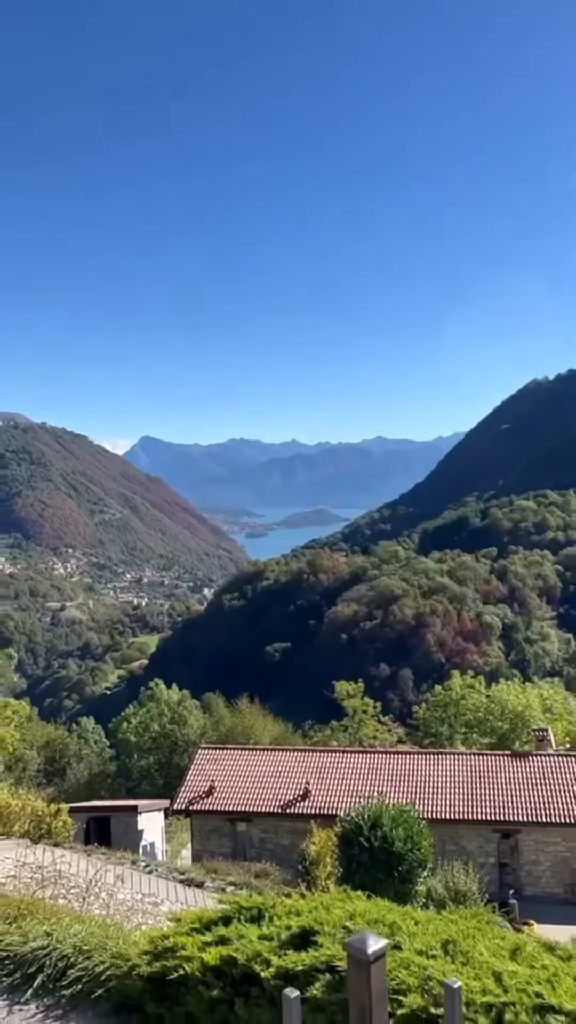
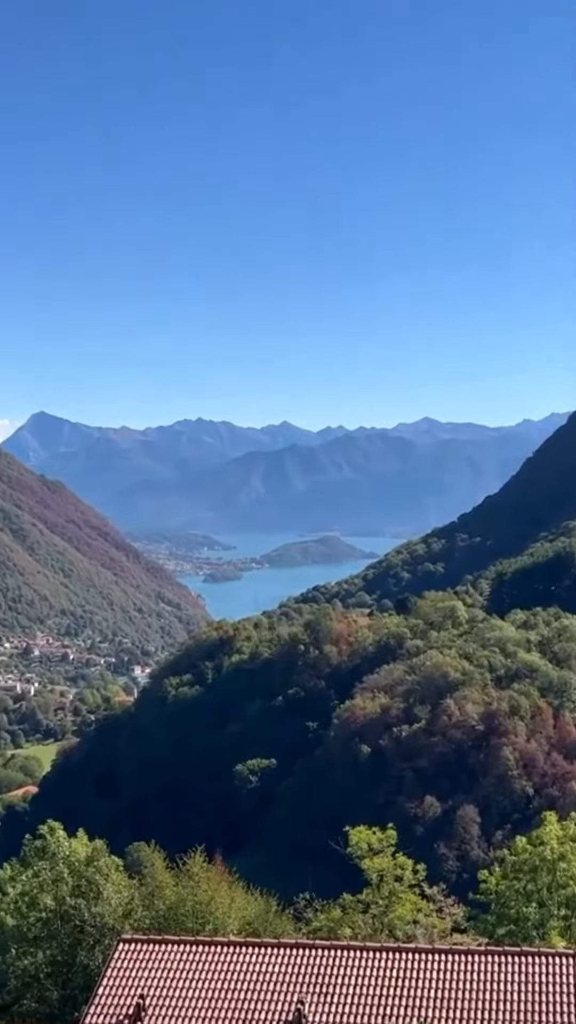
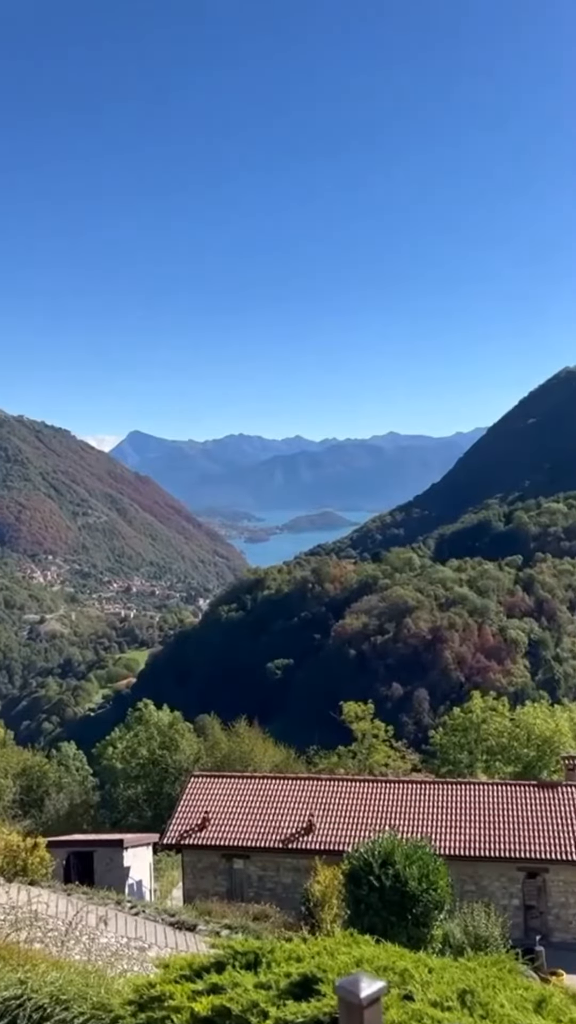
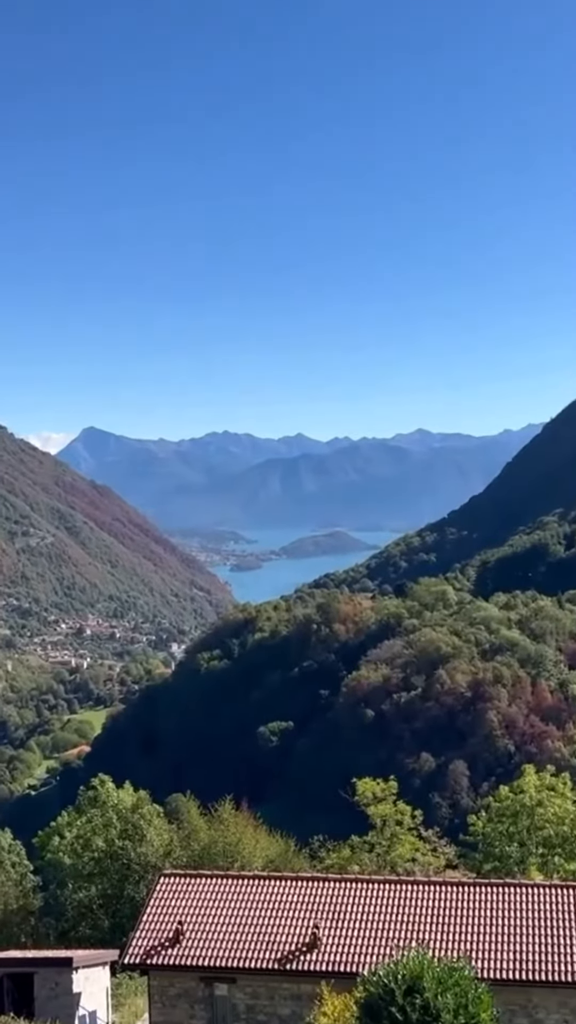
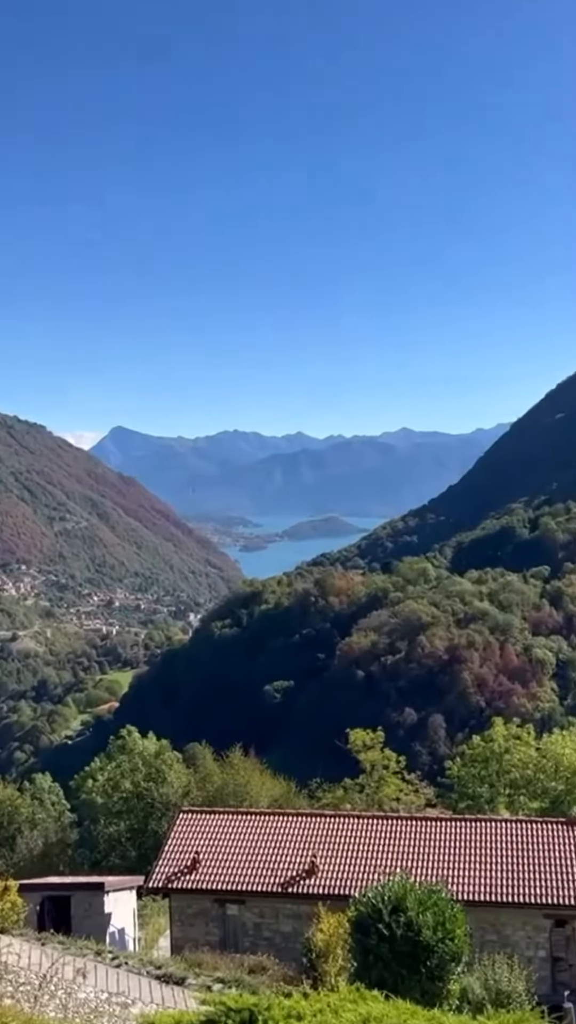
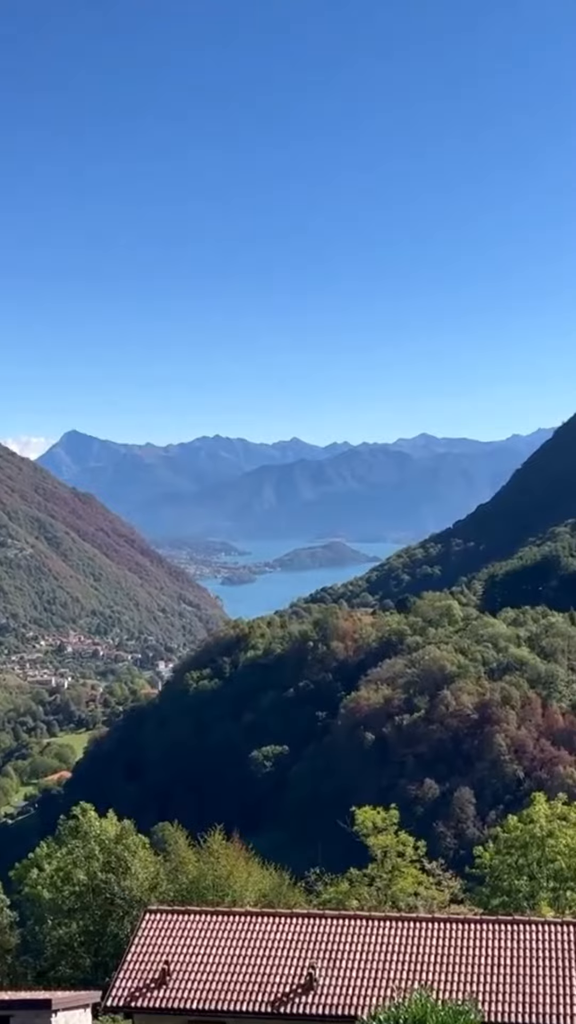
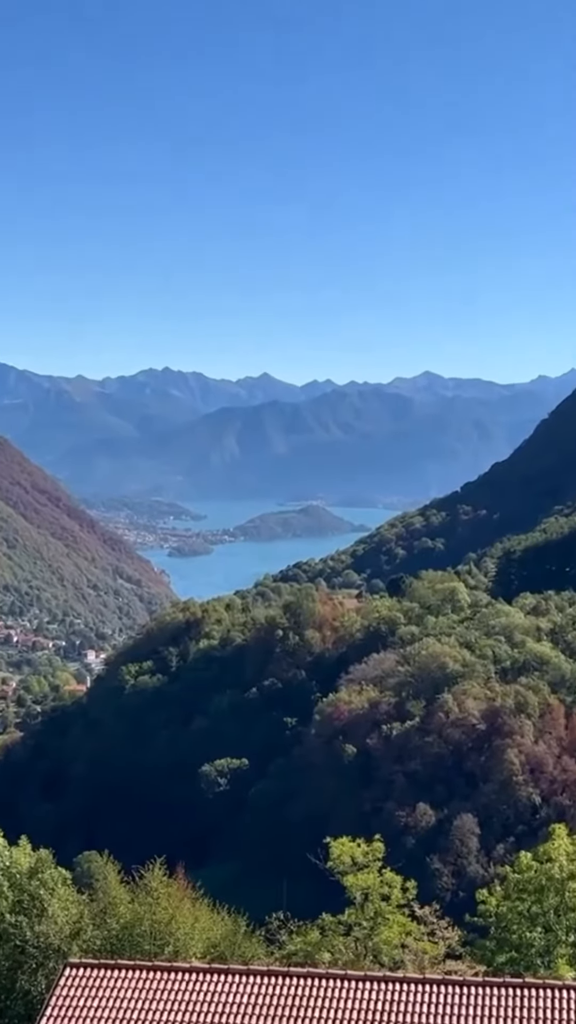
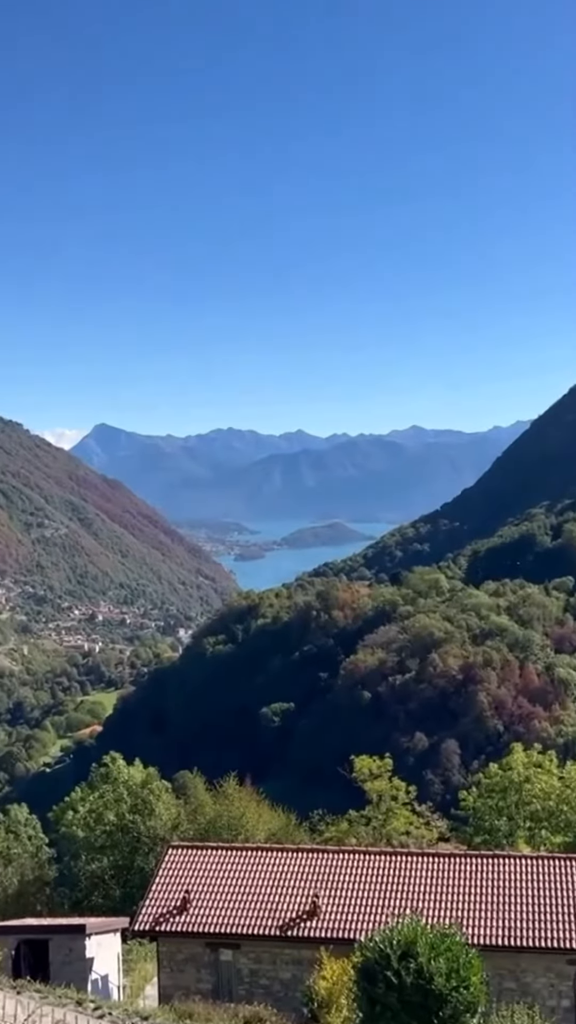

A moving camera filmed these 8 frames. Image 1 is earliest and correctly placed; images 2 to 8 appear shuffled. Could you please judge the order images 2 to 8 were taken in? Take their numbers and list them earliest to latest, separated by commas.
3, 5, 8, 4, 6, 2, 7
